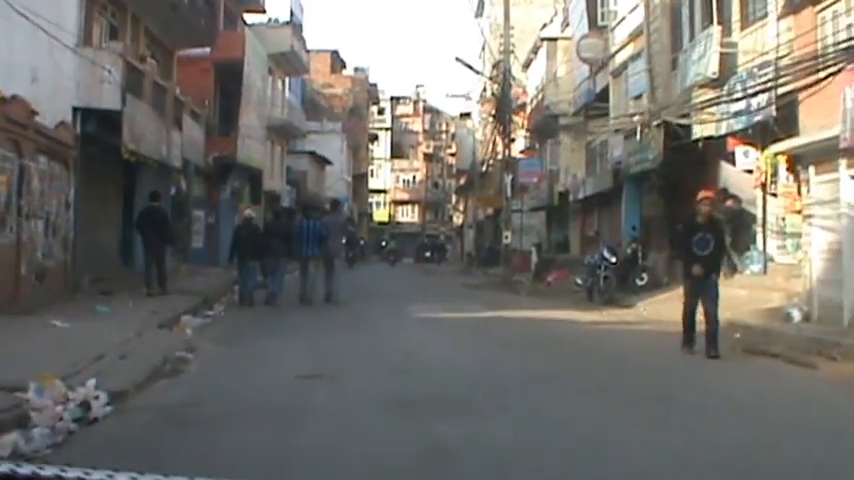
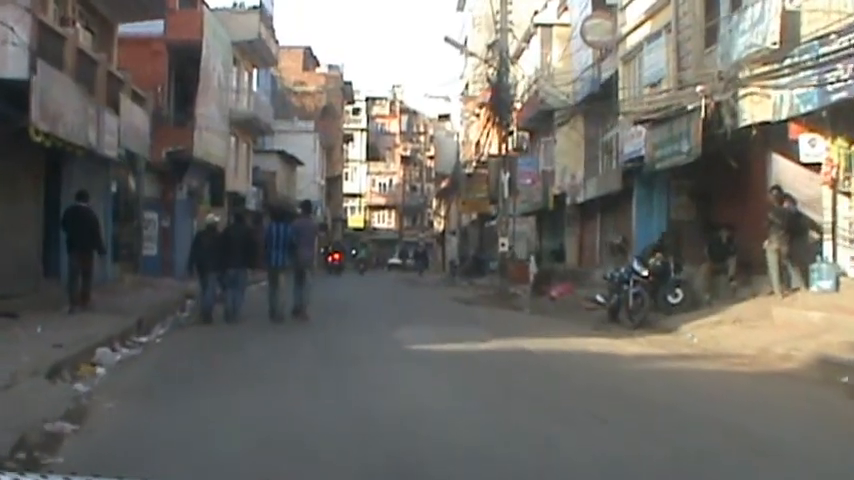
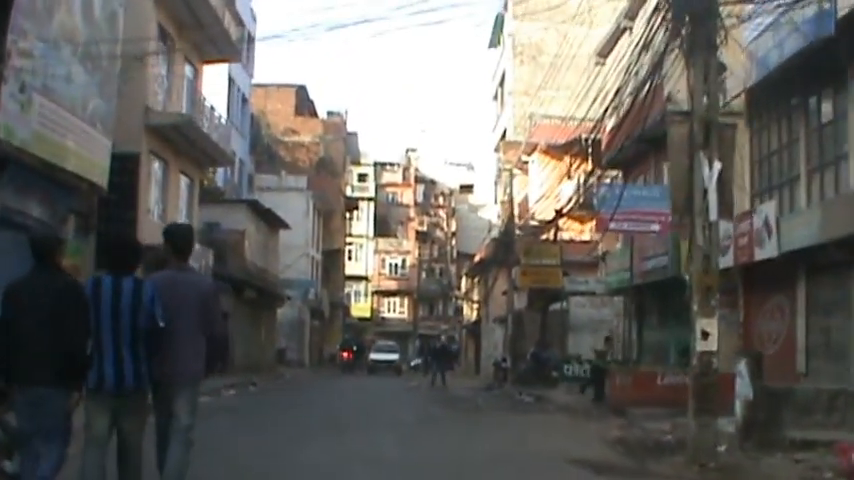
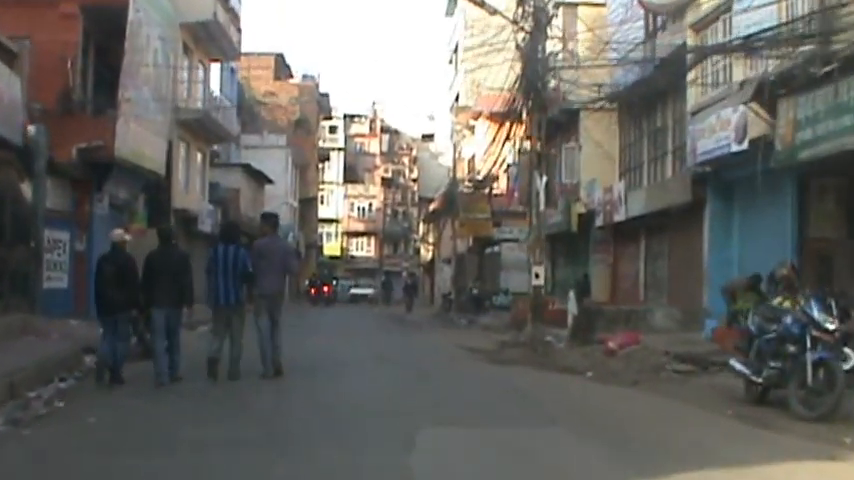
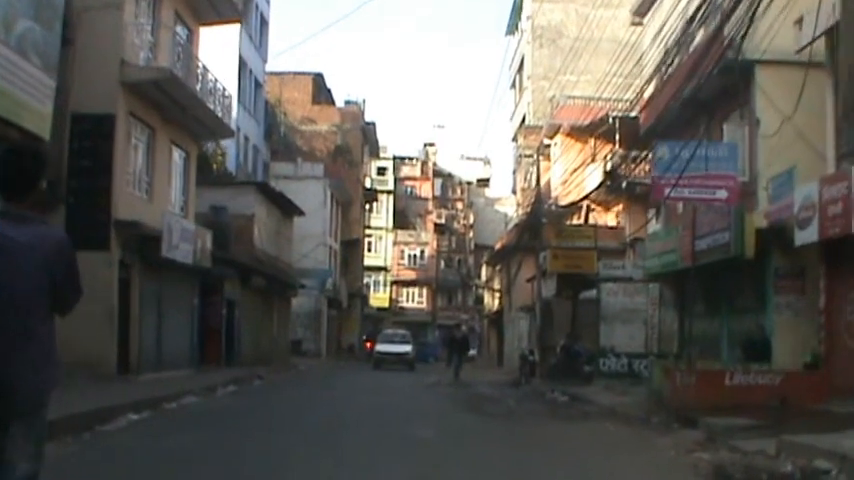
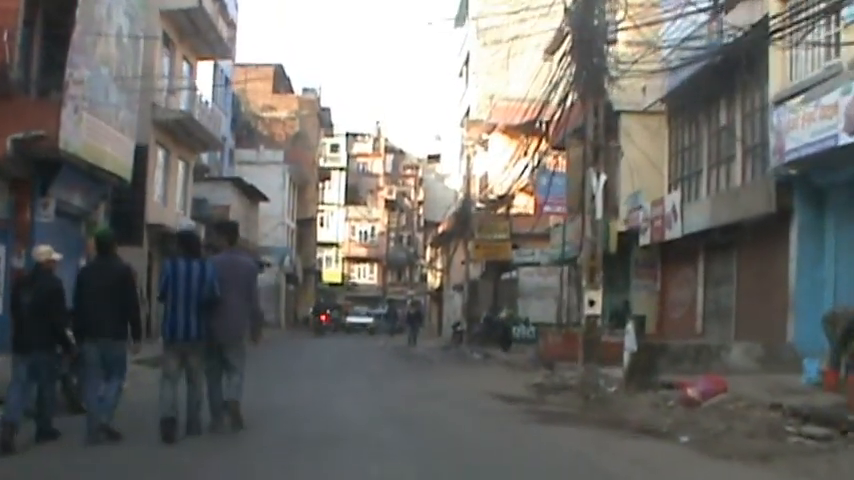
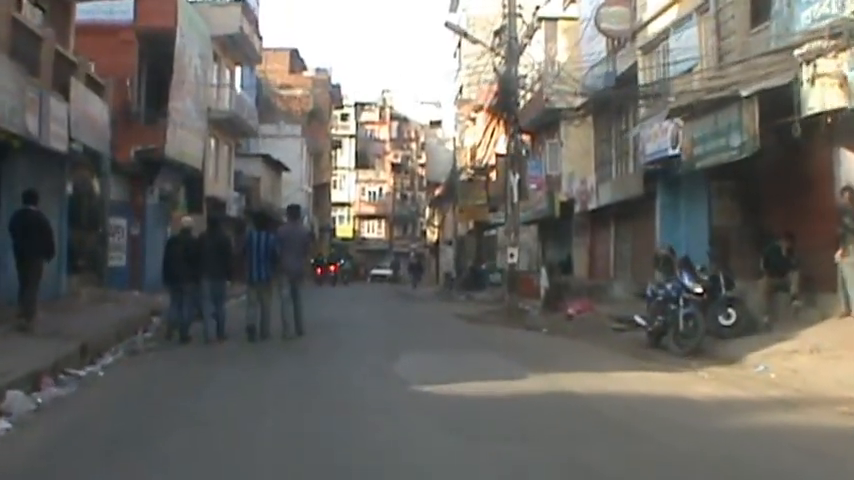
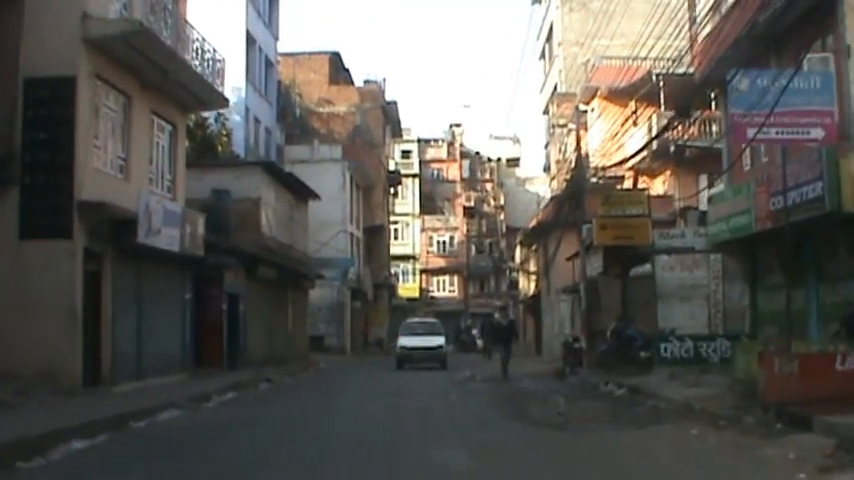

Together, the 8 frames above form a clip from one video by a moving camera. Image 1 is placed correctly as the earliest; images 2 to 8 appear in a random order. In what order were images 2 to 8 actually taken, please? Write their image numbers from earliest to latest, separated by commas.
2, 7, 4, 6, 3, 5, 8
